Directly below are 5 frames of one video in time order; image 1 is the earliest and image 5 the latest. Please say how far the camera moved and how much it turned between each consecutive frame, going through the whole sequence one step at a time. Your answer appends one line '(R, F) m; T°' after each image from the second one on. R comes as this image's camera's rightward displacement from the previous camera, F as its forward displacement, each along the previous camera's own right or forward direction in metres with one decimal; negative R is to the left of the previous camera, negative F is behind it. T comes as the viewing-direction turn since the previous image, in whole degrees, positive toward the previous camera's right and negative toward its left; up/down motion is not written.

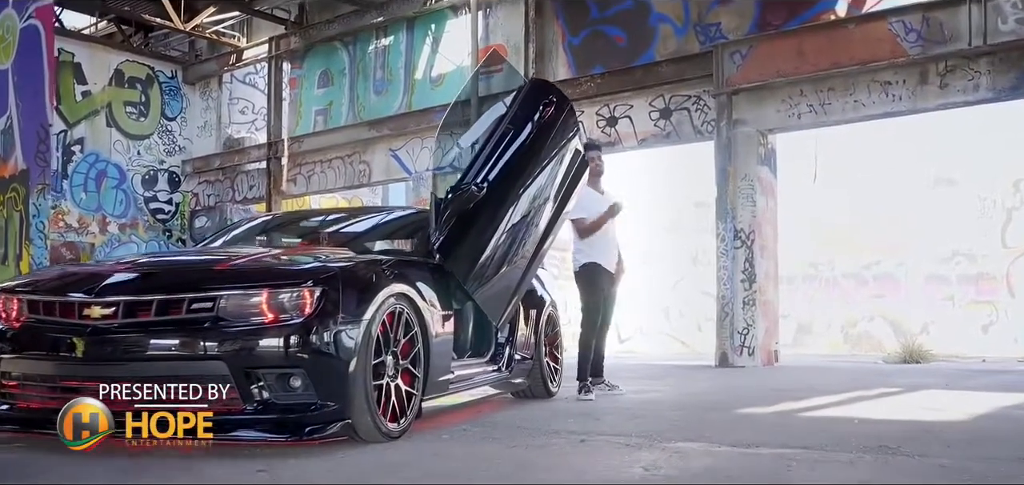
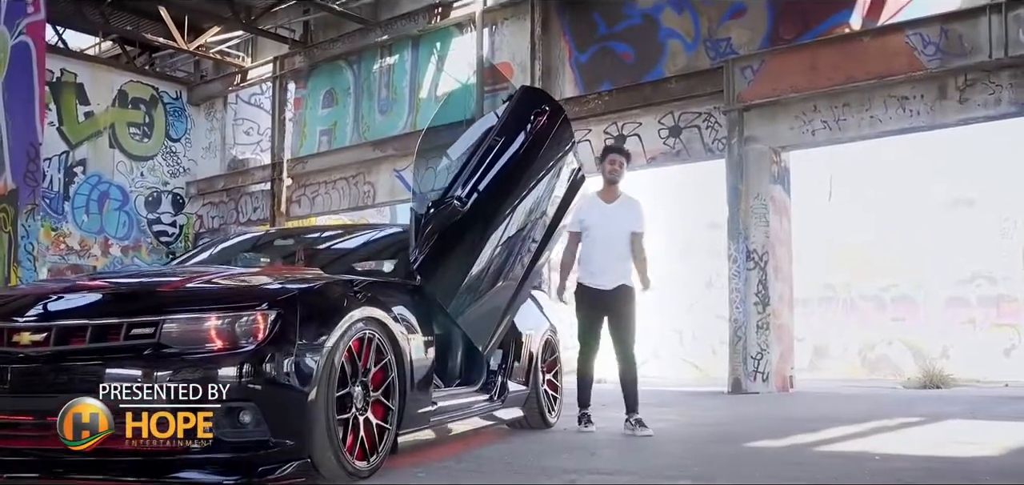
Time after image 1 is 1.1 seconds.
(+0.1, +0.3) m; -1°
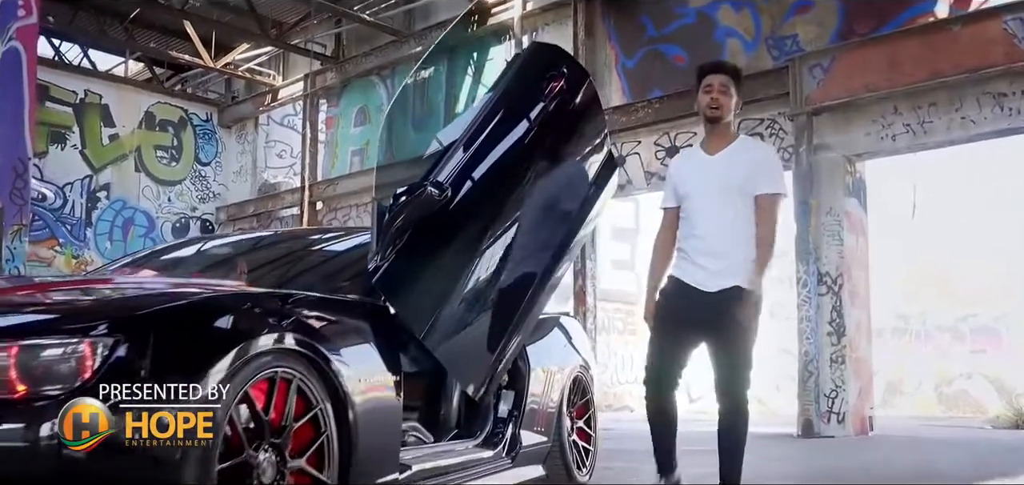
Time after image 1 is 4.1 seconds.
(+0.2, +1.0) m; -4°
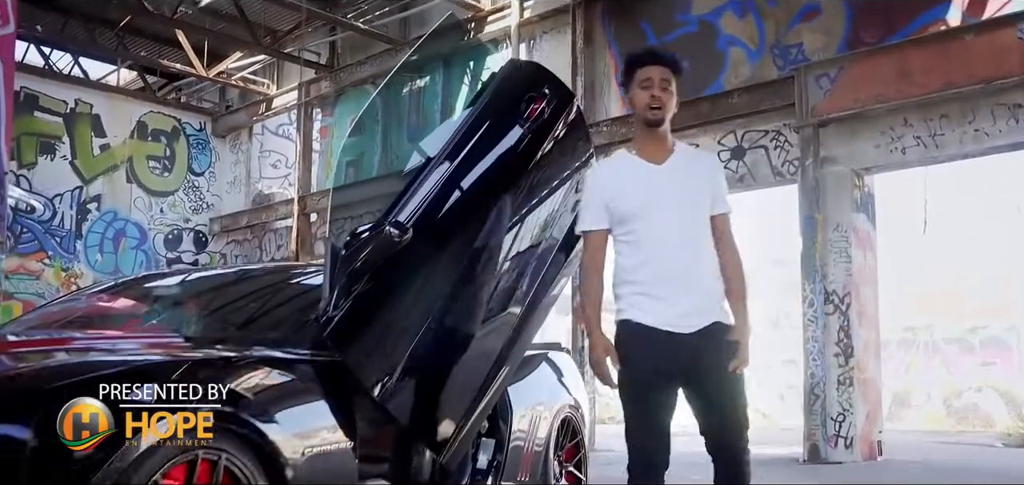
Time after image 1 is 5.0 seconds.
(+0.1, +0.3) m; 0°
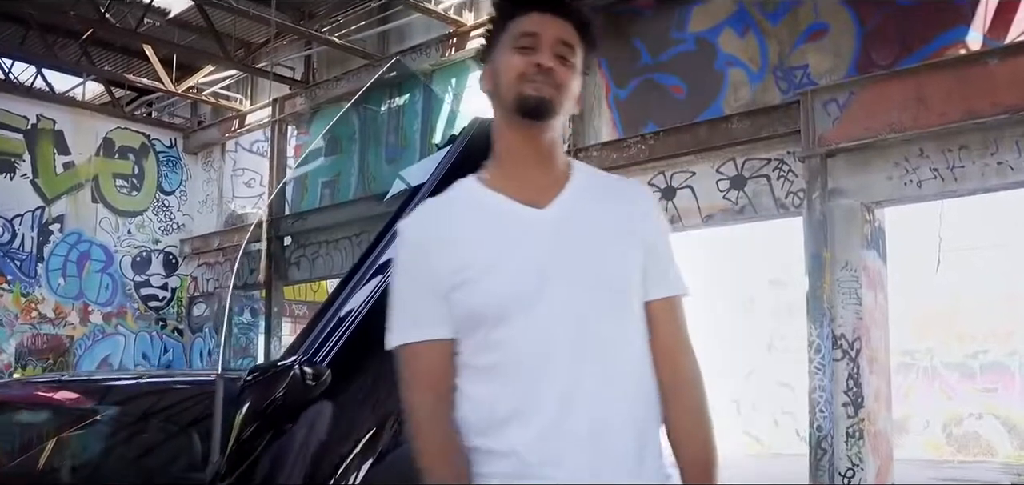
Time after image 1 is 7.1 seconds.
(+0.1, +0.6) m; 0°
